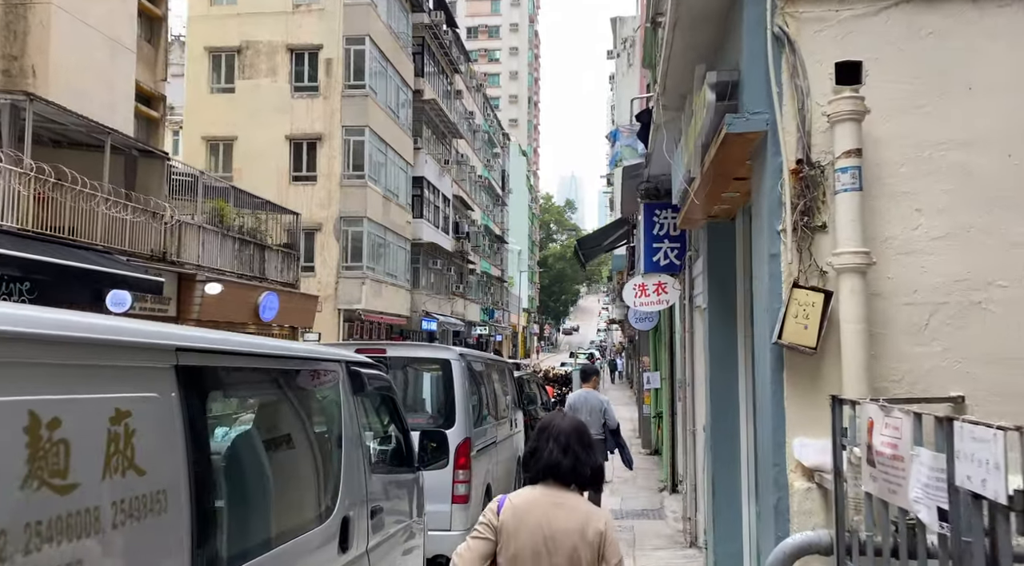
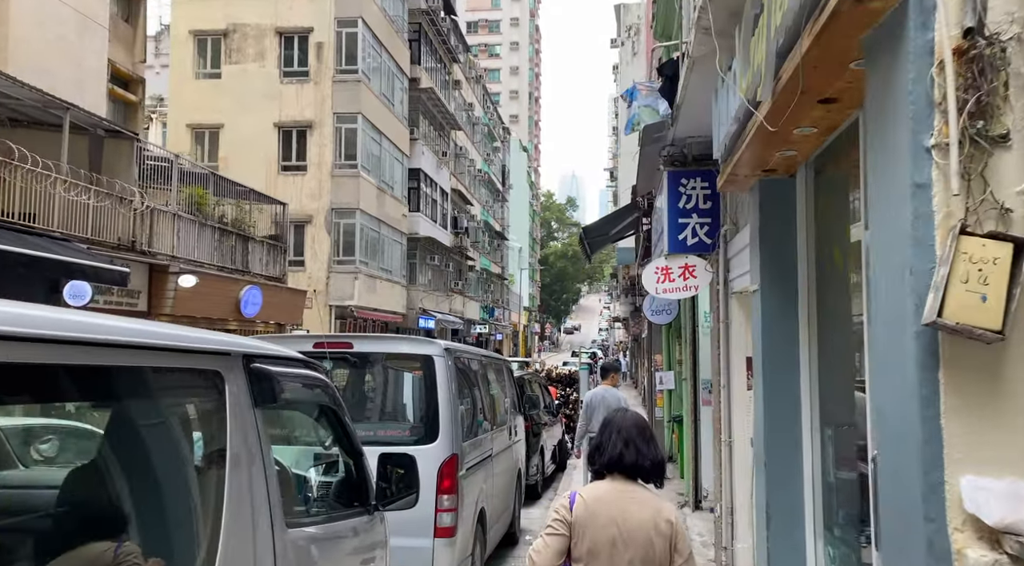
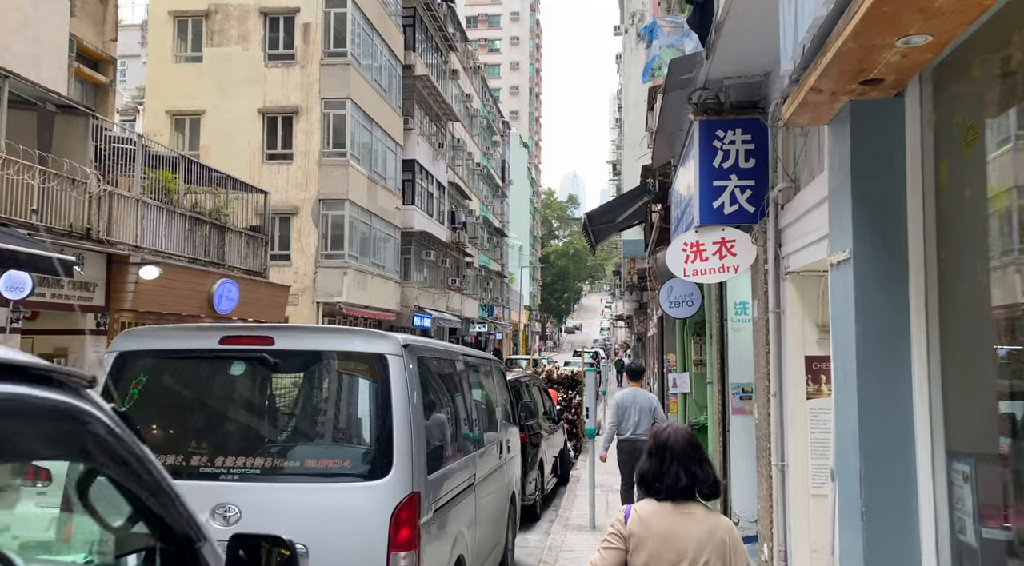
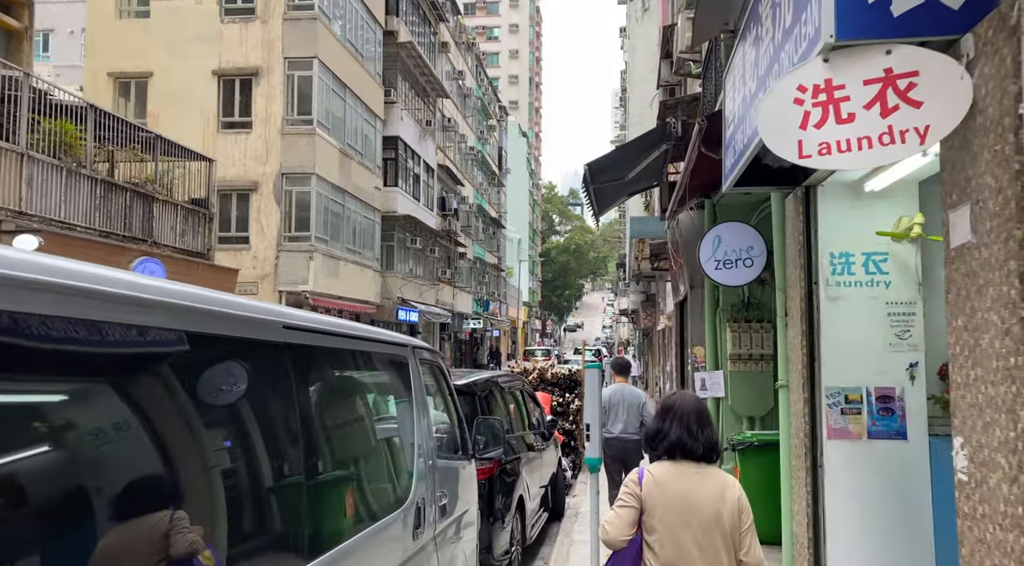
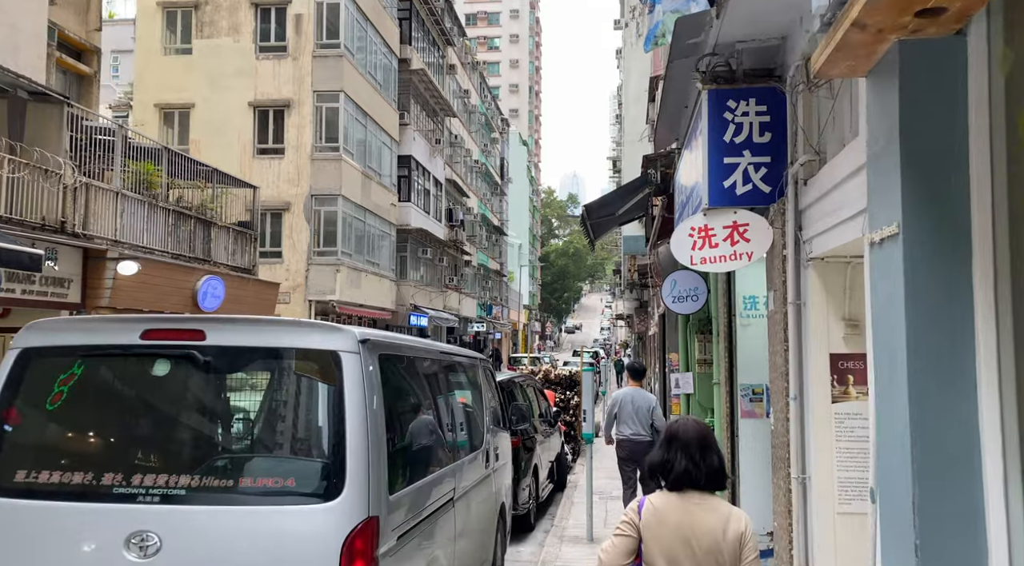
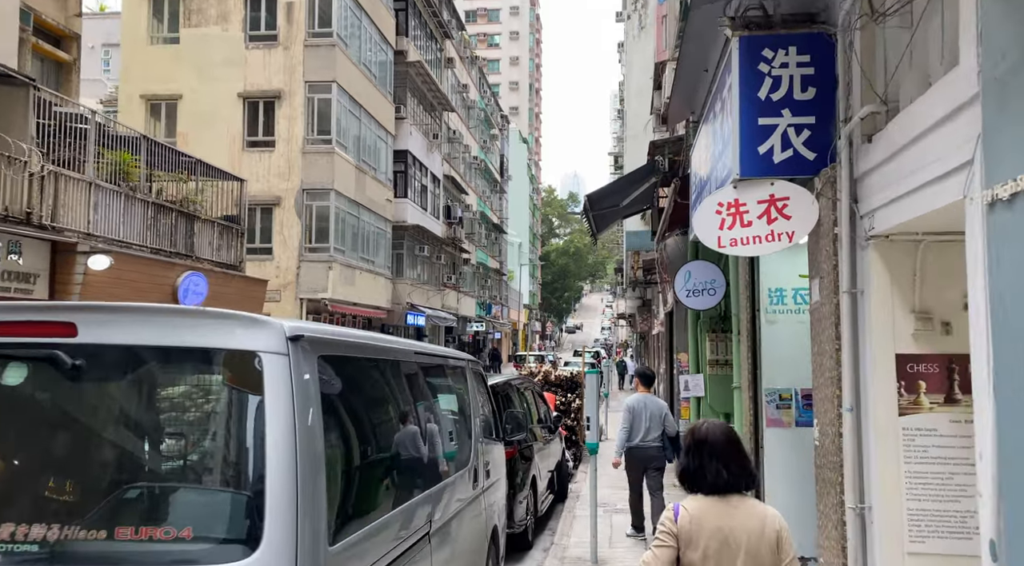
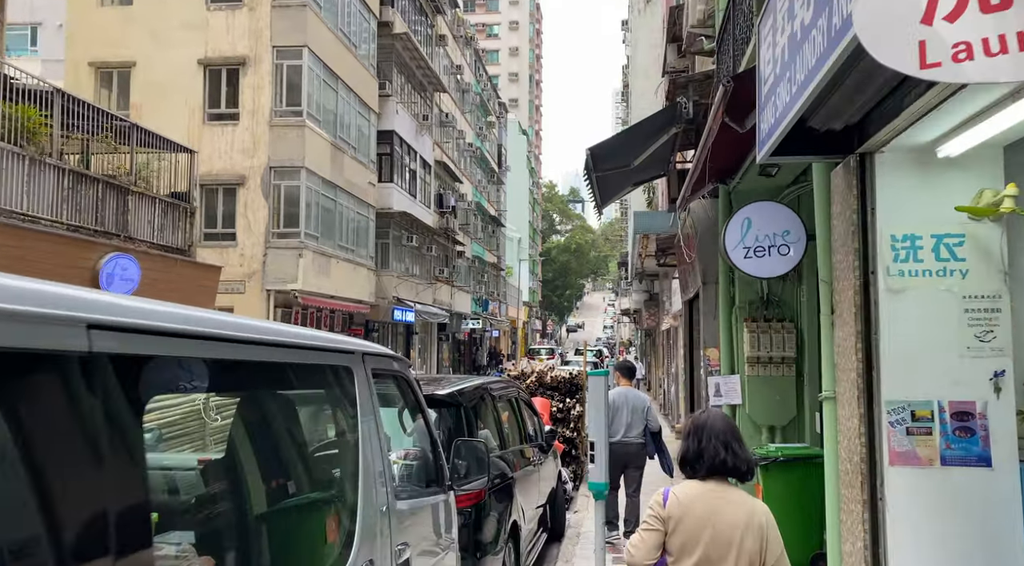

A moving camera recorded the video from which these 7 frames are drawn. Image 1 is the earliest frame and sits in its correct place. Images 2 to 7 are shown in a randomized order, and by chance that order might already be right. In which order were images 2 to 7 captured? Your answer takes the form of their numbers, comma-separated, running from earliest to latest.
2, 3, 5, 6, 4, 7
